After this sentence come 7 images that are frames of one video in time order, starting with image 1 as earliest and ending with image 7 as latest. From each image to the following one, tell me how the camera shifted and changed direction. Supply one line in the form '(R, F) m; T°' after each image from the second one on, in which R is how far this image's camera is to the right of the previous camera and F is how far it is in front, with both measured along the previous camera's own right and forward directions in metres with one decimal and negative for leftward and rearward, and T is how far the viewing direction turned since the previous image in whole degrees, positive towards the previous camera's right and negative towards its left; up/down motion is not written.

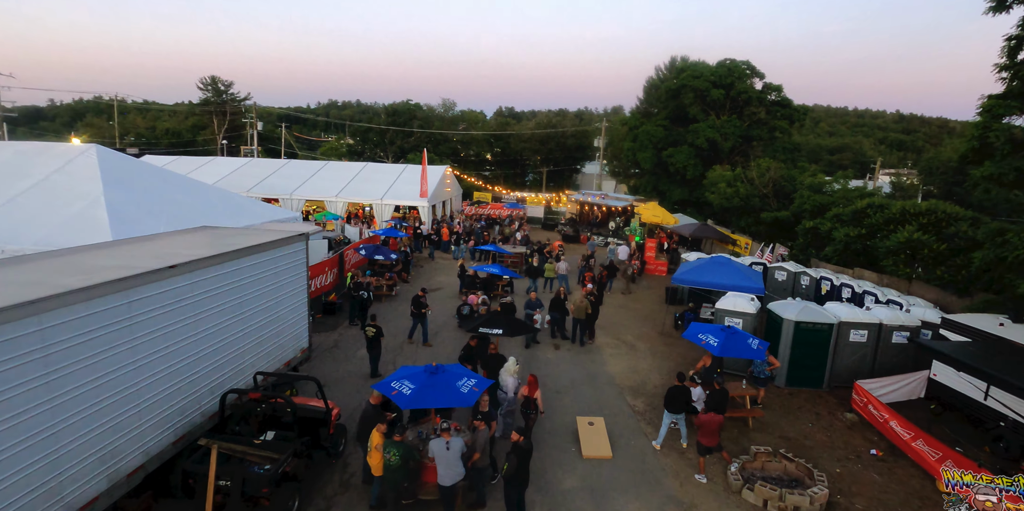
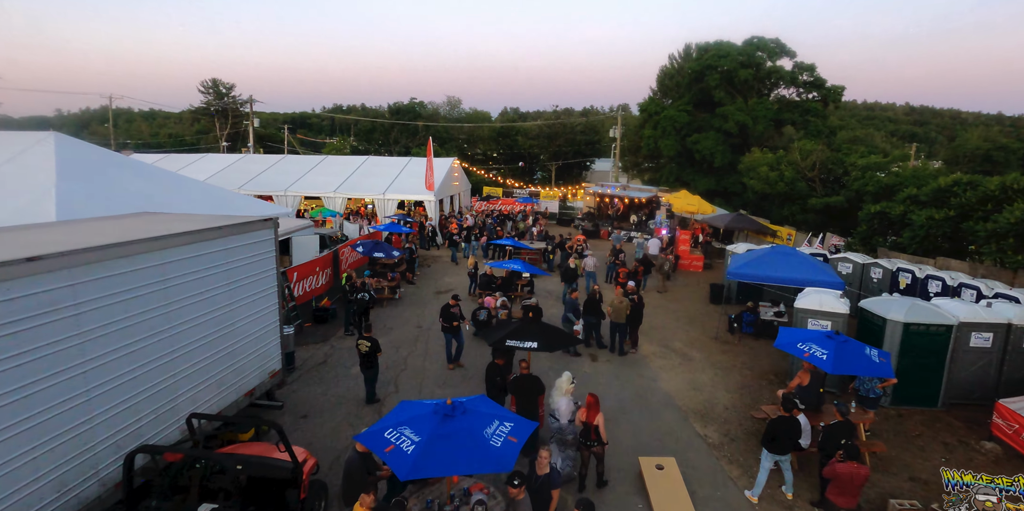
(-0.4, +2.3) m; -1°
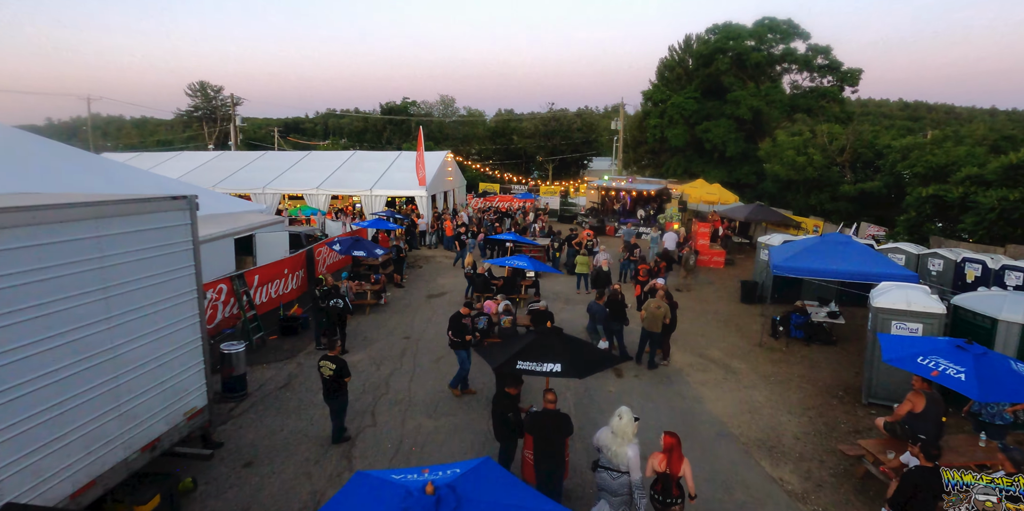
(-0.1, +2.0) m; 0°
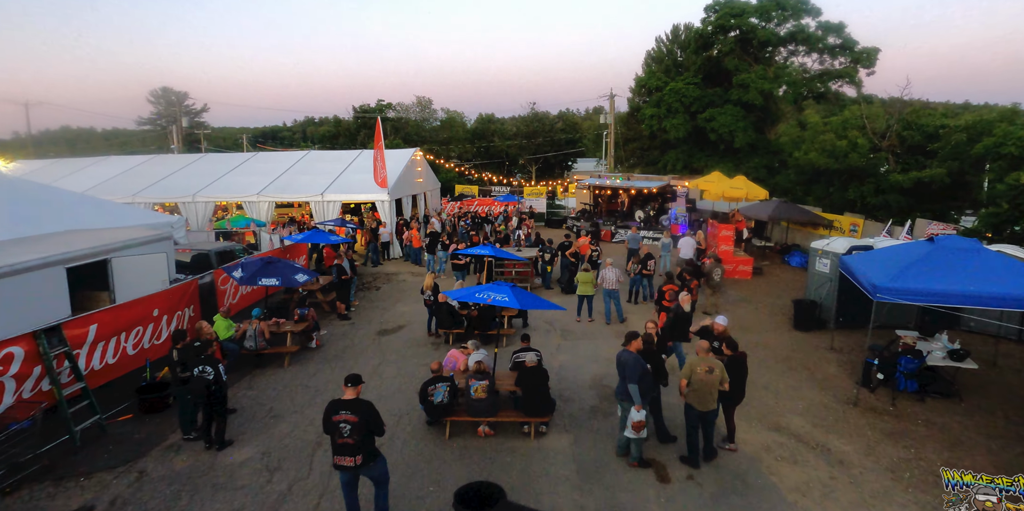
(+0.2, +3.5) m; +2°
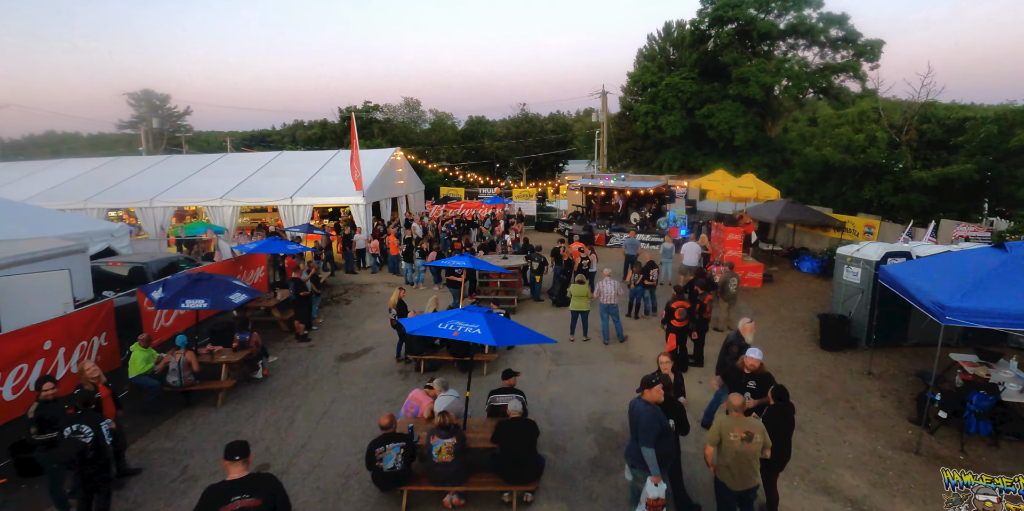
(+0.2, +1.4) m; +1°
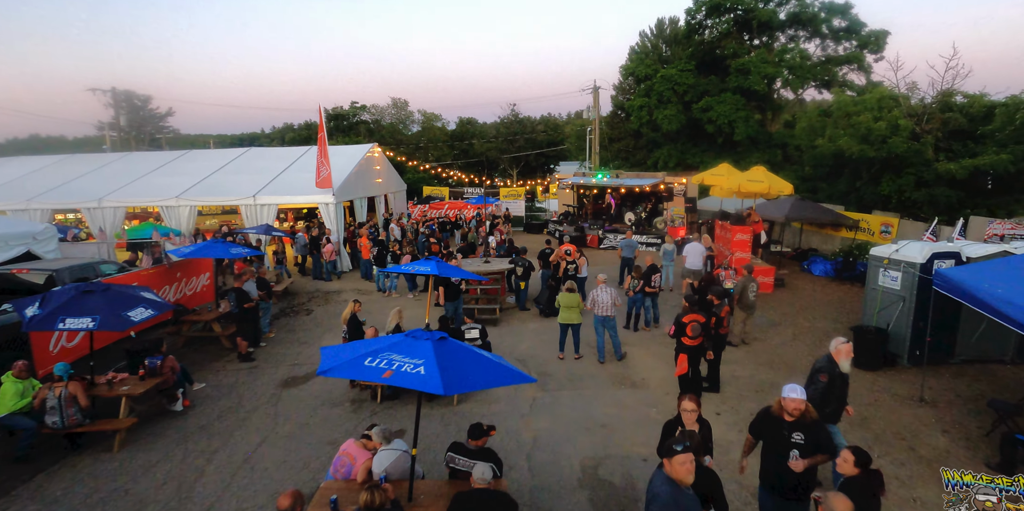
(+0.2, +1.4) m; +1°
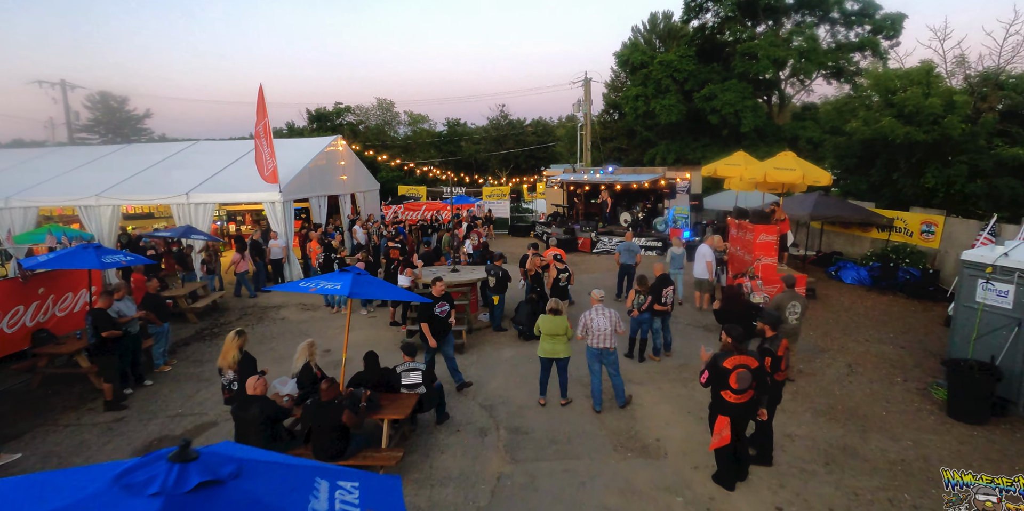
(+0.4, +2.2) m; +1°
